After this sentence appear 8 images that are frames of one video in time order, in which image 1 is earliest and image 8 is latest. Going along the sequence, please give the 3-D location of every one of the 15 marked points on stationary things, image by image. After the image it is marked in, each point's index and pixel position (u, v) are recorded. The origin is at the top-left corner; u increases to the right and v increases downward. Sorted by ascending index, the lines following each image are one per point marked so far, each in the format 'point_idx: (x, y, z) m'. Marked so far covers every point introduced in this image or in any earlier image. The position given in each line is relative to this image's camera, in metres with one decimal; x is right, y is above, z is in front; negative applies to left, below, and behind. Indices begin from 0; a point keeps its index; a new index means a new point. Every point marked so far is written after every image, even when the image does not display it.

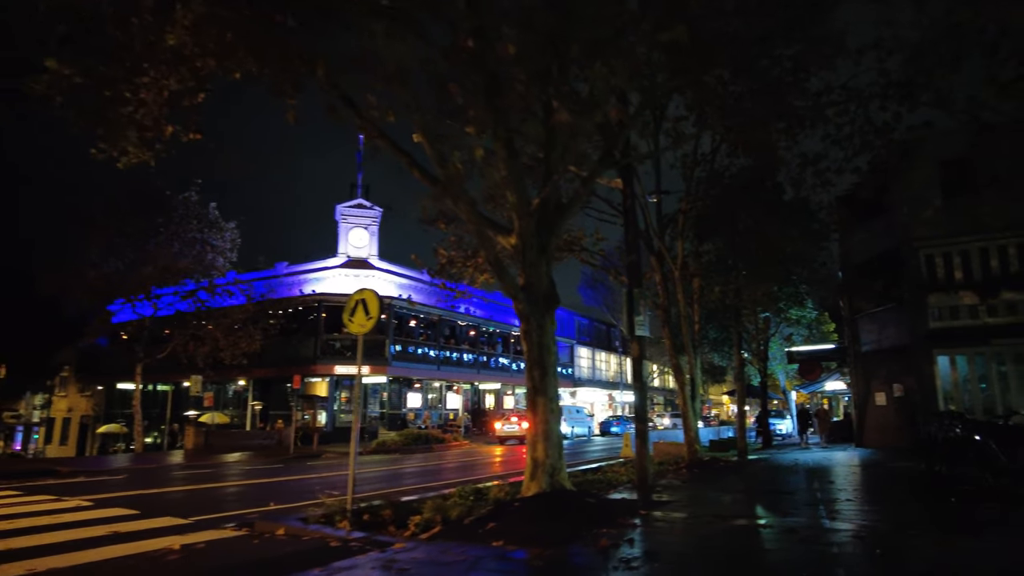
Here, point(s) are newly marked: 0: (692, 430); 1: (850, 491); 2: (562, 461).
0: (+4.6, -3.7, +16.9) m
1: (+5.8, -3.5, +11.2) m
2: (+0.7, -2.3, +8.7) m
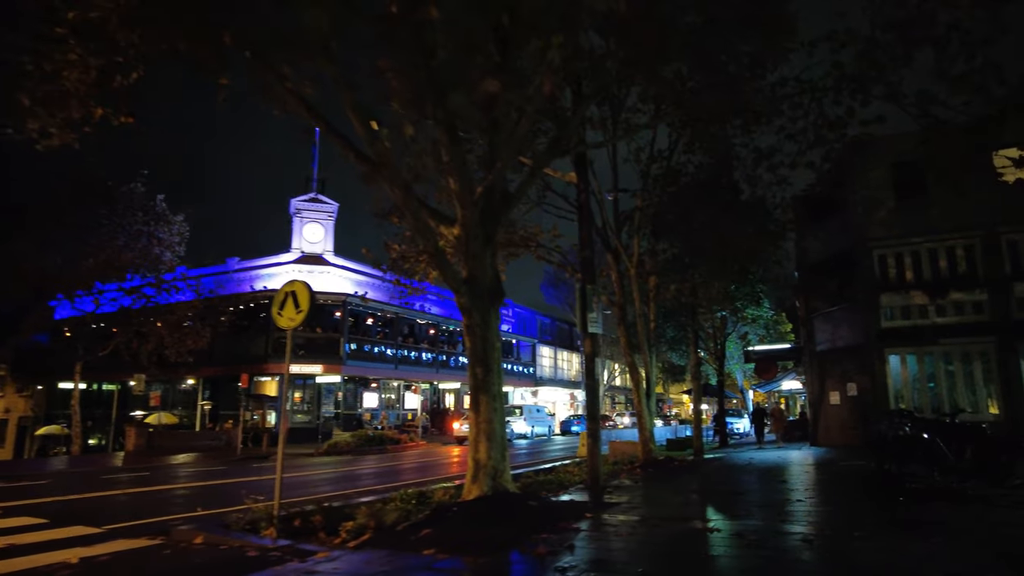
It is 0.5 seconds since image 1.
0: (+3.4, -3.6, +16.7) m
1: (+5.0, -3.4, +11.0) m
2: (-0.1, -2.2, +8.3) m
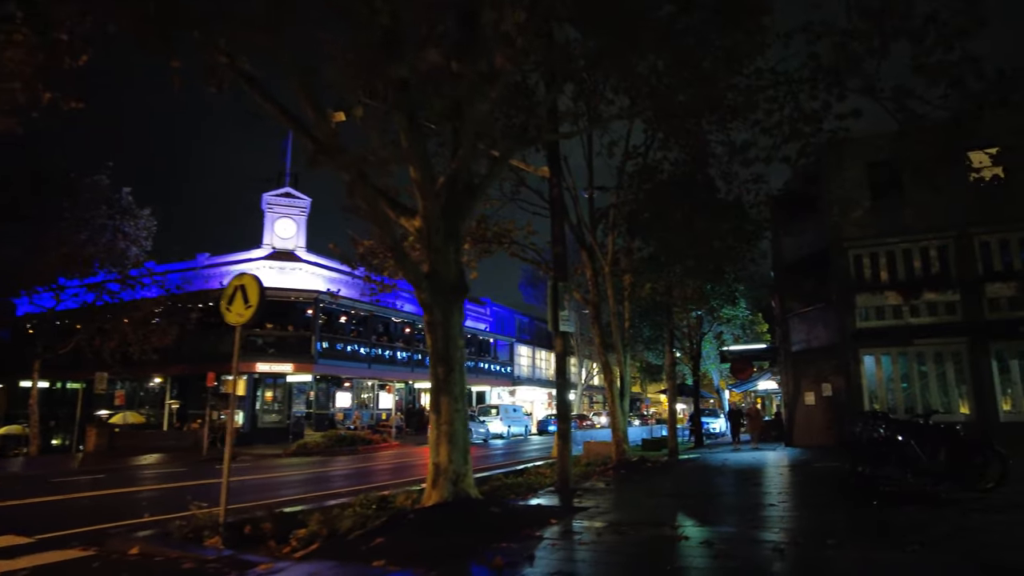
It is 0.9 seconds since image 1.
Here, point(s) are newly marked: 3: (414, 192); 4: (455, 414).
0: (+2.7, -3.6, +16.4) m
1: (+4.4, -3.4, +10.8) m
2: (-0.5, -2.2, +7.9) m
3: (-1.2, +1.2, +7.9) m
4: (-0.7, -1.5, +7.8) m
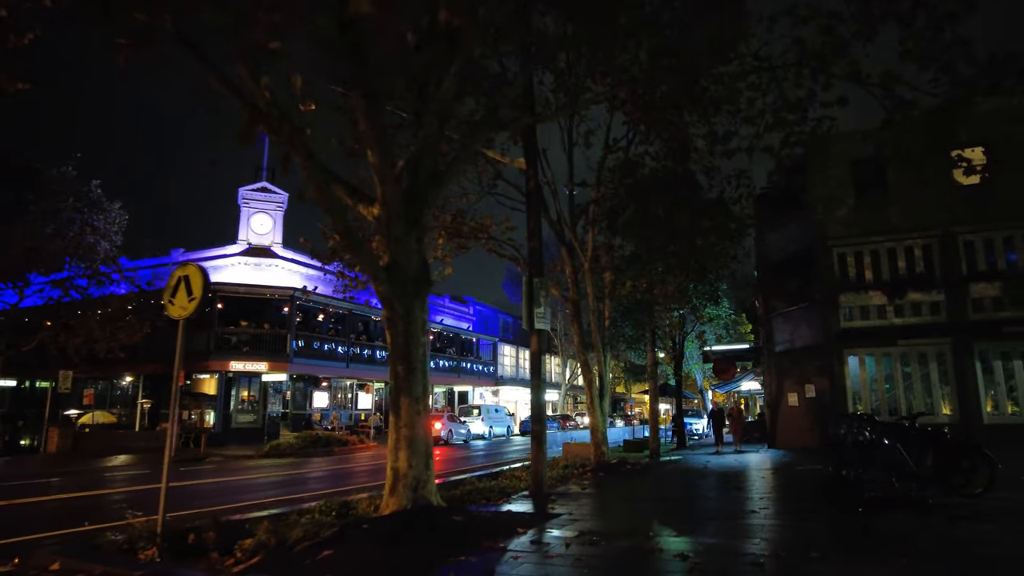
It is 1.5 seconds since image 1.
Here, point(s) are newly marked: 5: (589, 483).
0: (+2.1, -3.5, +16.0) m
1: (+3.9, -3.4, +10.4) m
2: (-0.9, -2.1, +7.4) m
3: (-1.6, +1.2, +7.4) m
4: (-1.1, -1.4, +7.3) m
5: (+1.6, -4.0, +13.5) m
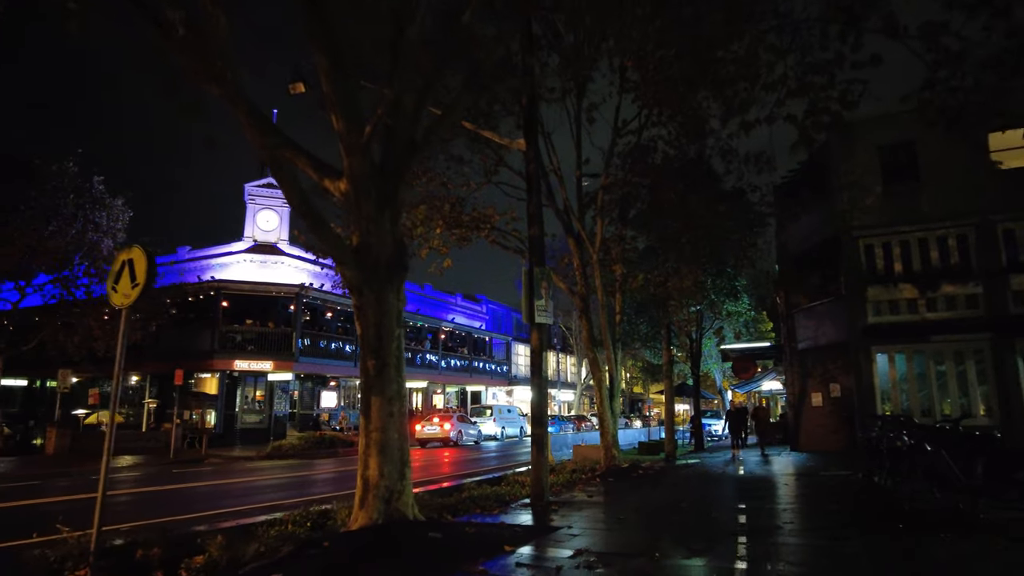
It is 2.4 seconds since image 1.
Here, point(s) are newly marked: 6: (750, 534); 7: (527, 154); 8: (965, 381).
0: (+2.2, -3.3, +15.0) m
1: (+3.9, -3.2, +9.4) m
2: (-1.1, -2.0, +6.6) m
3: (-1.7, +1.4, +6.5) m
4: (-1.2, -1.3, +6.5) m
5: (+1.6, -3.9, +12.6) m
6: (+2.9, -3.0, +8.0) m
7: (+0.3, +2.3, +11.4) m
8: (+11.0, -2.3, +15.9) m
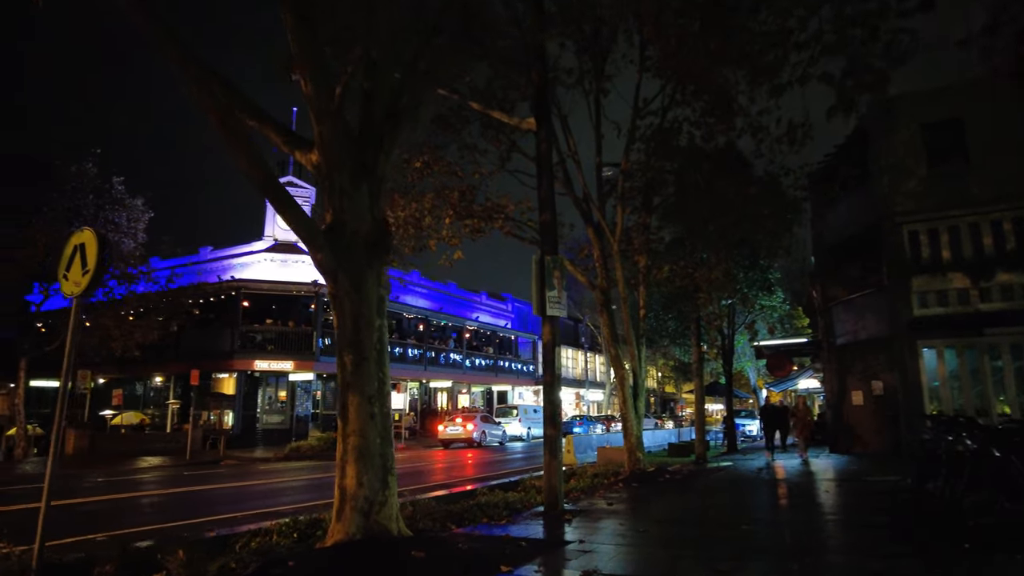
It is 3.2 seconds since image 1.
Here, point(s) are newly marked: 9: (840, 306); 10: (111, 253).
0: (+2.6, -3.2, +14.1) m
1: (+4.0, -3.0, +8.4) m
2: (-1.1, -1.8, +5.8) m
3: (-1.8, +1.5, +5.8) m
4: (-1.2, -1.1, +5.7) m
5: (+1.9, -3.7, +11.7) m
6: (+2.9, -2.8, +7.1) m
7: (+0.4, +2.5, +10.6) m
8: (+11.4, -2.0, +14.5) m
9: (+9.8, -0.5, +19.6) m
10: (-3.4, +0.3, +5.6) m
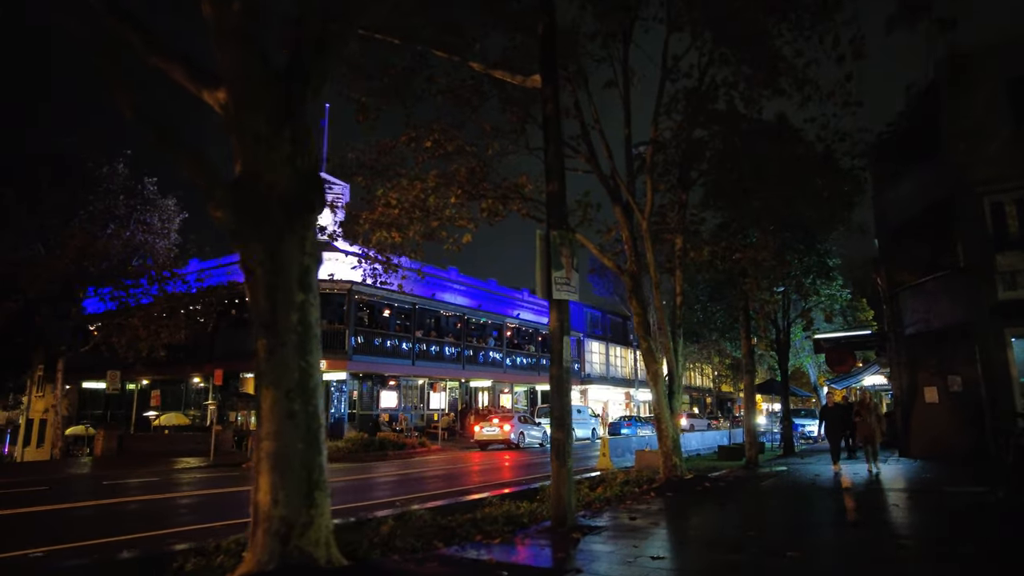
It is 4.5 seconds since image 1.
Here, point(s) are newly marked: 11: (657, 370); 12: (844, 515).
0: (+3.0, -2.9, +12.6) m
1: (+4.0, -2.7, +6.8) m
2: (-1.4, -1.6, +4.6) m
3: (-2.1, +1.8, +4.7) m
4: (-1.5, -0.9, +4.5) m
5: (+2.1, -3.4, +10.3) m
6: (+2.8, -2.5, +5.5) m
7: (+0.4, +2.8, +9.3) m
8: (+11.7, -1.5, +12.3) m
9: (+10.6, -0.1, +17.4) m
10: (-3.8, +0.5, +4.6) m
11: (+2.8, -1.6, +12.6) m
12: (+4.6, -3.2, +9.4) m
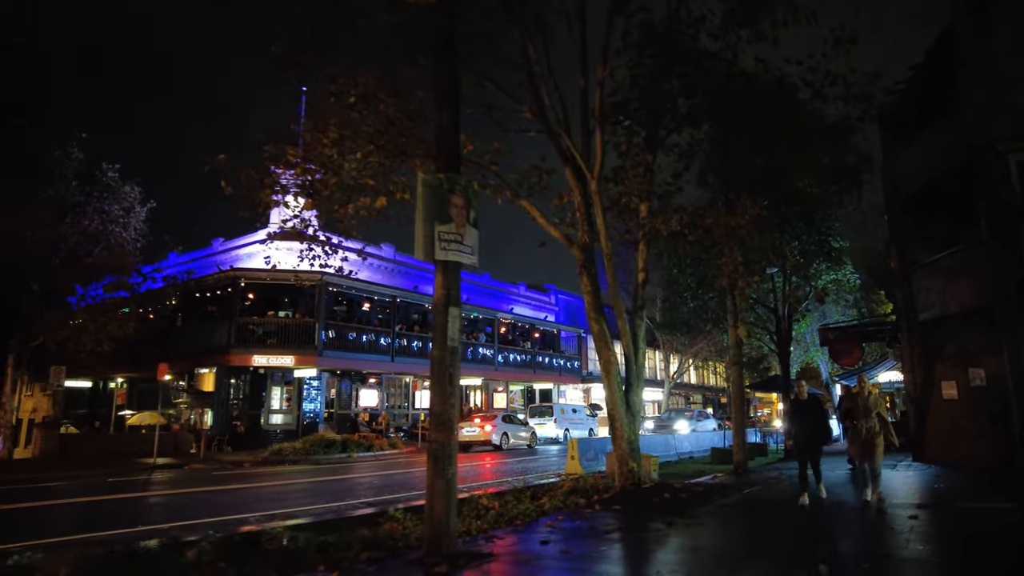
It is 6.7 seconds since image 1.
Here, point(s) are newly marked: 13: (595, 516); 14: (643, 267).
0: (+1.9, -2.4, +10.7) m
1: (+2.7, -2.2, +4.9) m
2: (-2.7, -1.2, +2.8) m
3: (-3.5, +2.2, +2.9) m
4: (-2.9, -0.5, +2.8) m
5: (+0.9, -3.0, +8.4) m
6: (+1.4, -2.1, +3.6) m
7: (-0.8, +3.2, +7.5) m
8: (+10.6, -1.1, +10.1) m
9: (+9.6, +0.3, +15.3) m
10: (-5.1, +0.9, +2.9) m
11: (+1.7, -1.1, +10.7) m
12: (+3.4, -2.8, +7.4) m
13: (+1.1, -3.1, +8.9) m
14: (+2.4, +0.4, +12.1) m
